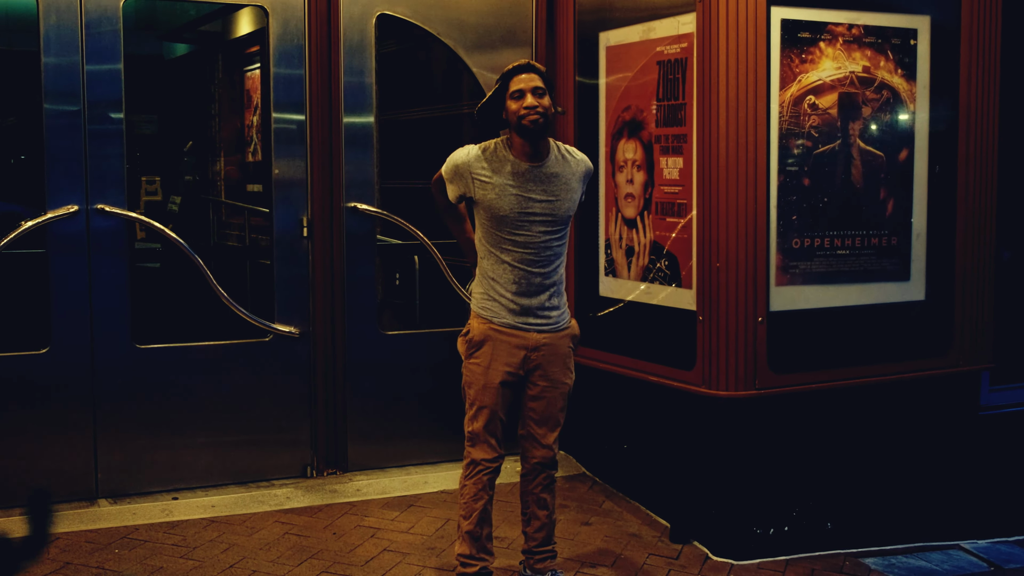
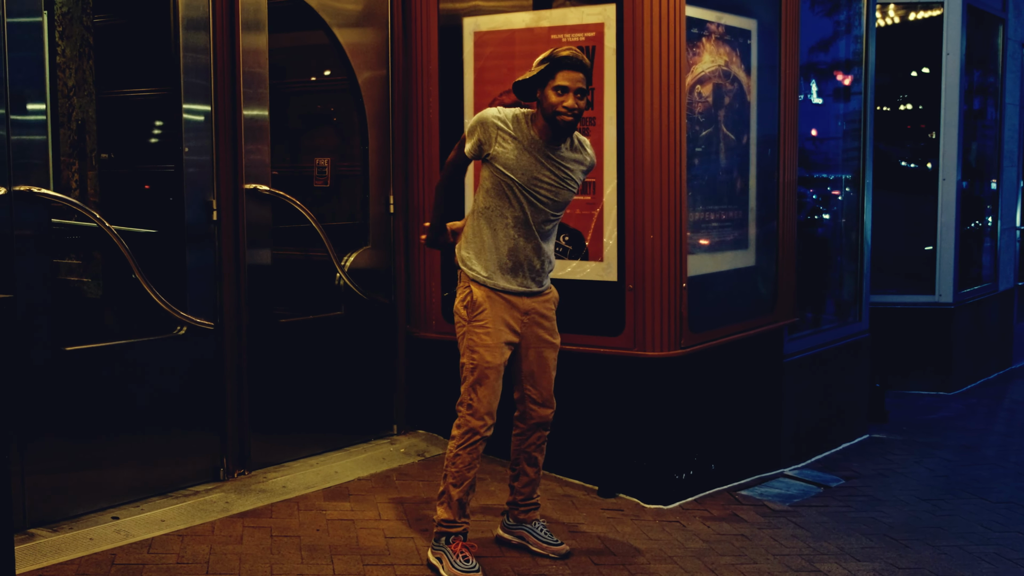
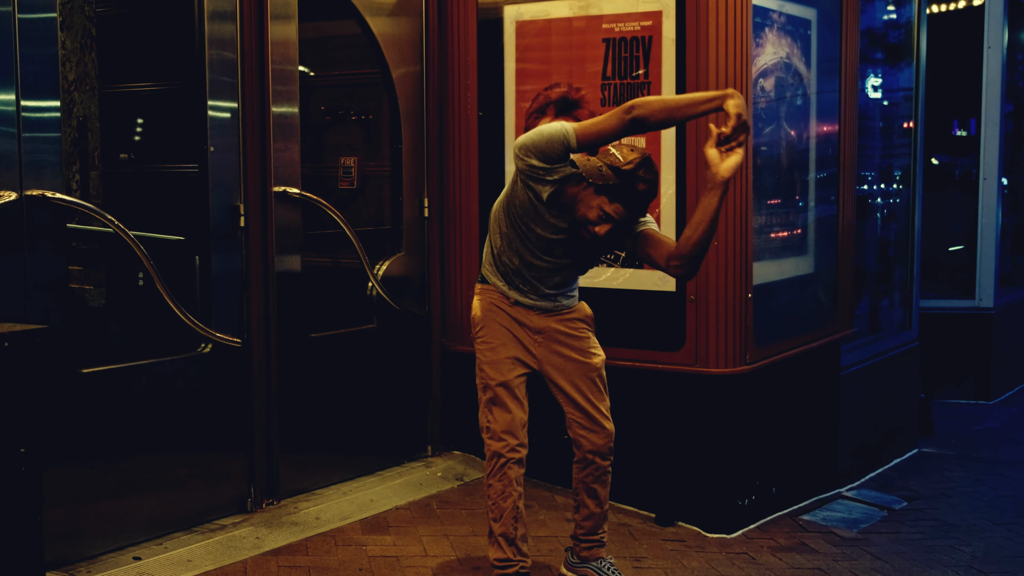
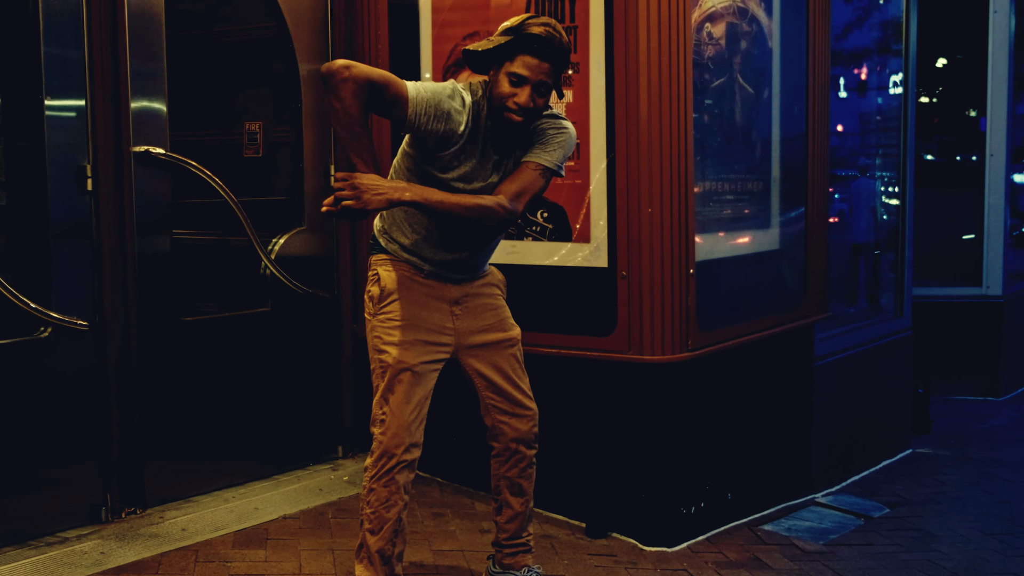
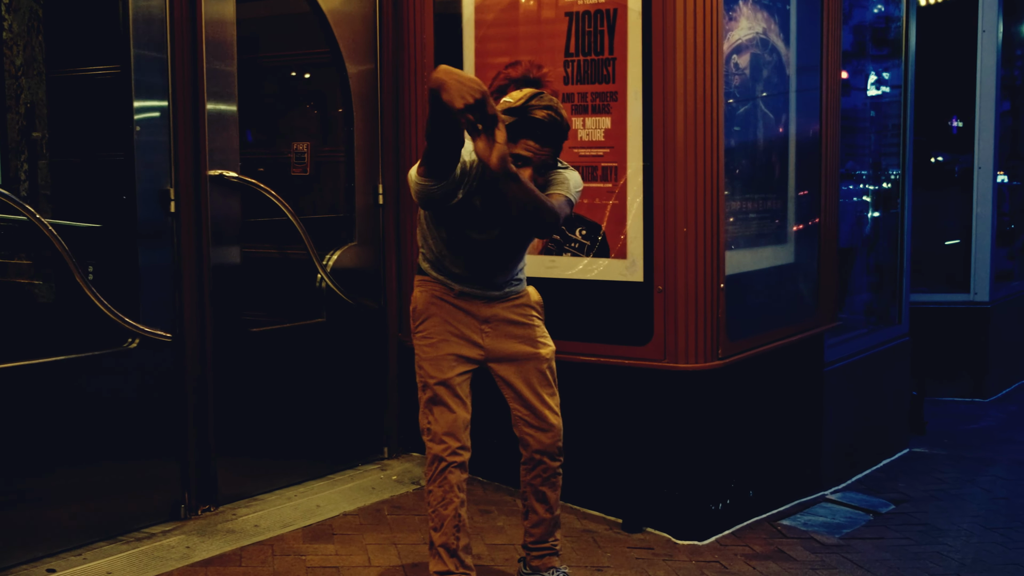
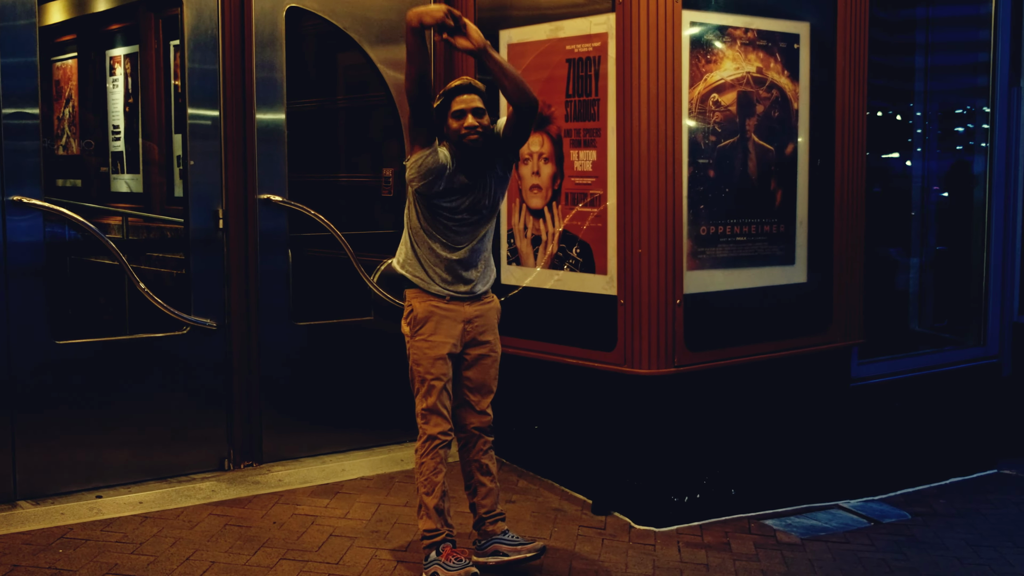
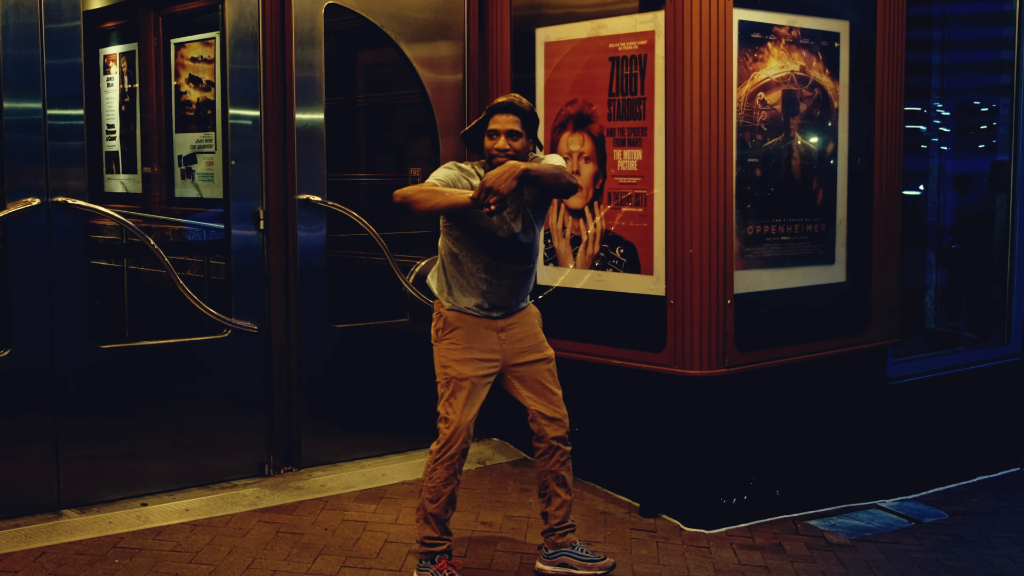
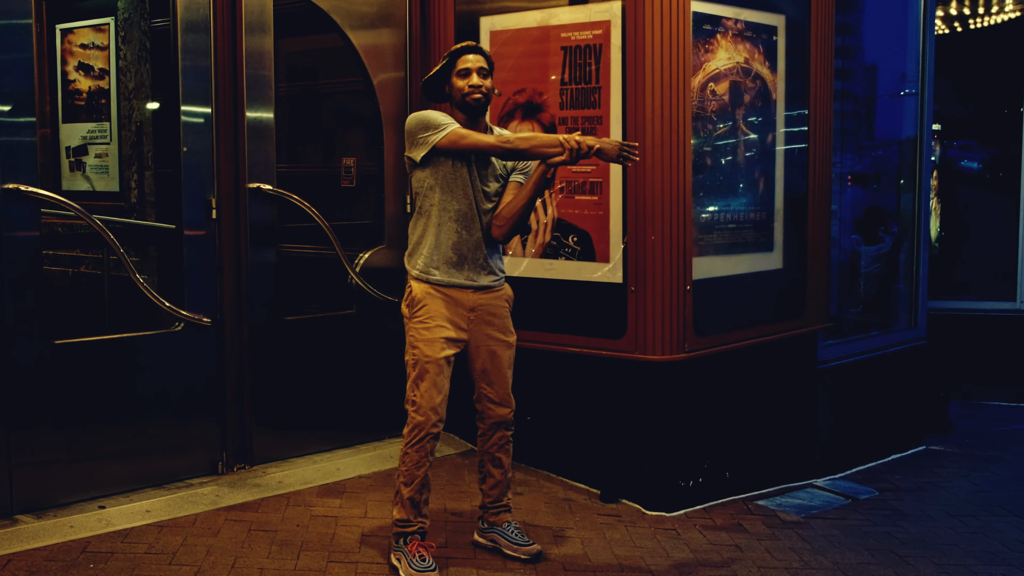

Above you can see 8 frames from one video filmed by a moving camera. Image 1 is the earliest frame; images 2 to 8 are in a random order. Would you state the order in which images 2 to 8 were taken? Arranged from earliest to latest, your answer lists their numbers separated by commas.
6, 7, 8, 2, 3, 5, 4
